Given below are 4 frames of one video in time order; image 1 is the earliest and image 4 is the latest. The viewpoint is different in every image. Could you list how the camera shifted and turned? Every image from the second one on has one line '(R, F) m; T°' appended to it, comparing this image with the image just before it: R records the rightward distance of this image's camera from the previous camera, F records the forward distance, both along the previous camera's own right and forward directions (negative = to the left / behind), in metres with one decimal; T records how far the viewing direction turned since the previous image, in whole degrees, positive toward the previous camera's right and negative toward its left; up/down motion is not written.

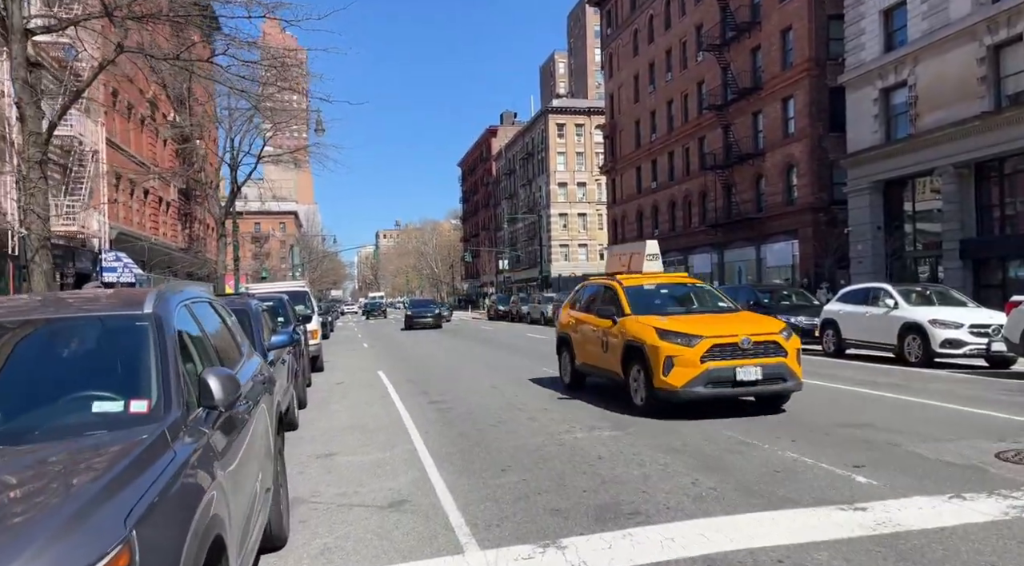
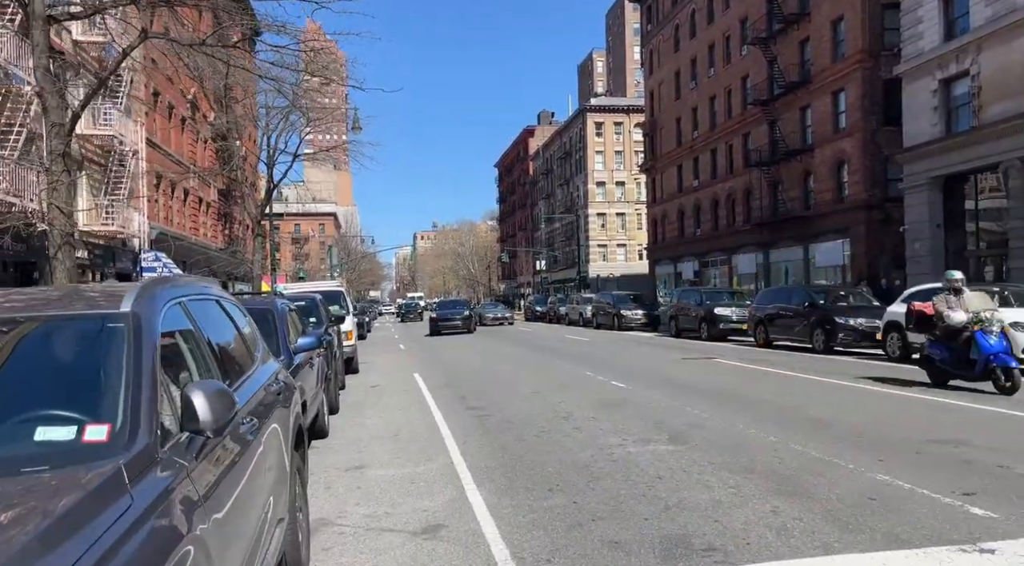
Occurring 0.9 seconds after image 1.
(-0.1, +0.7) m; -3°
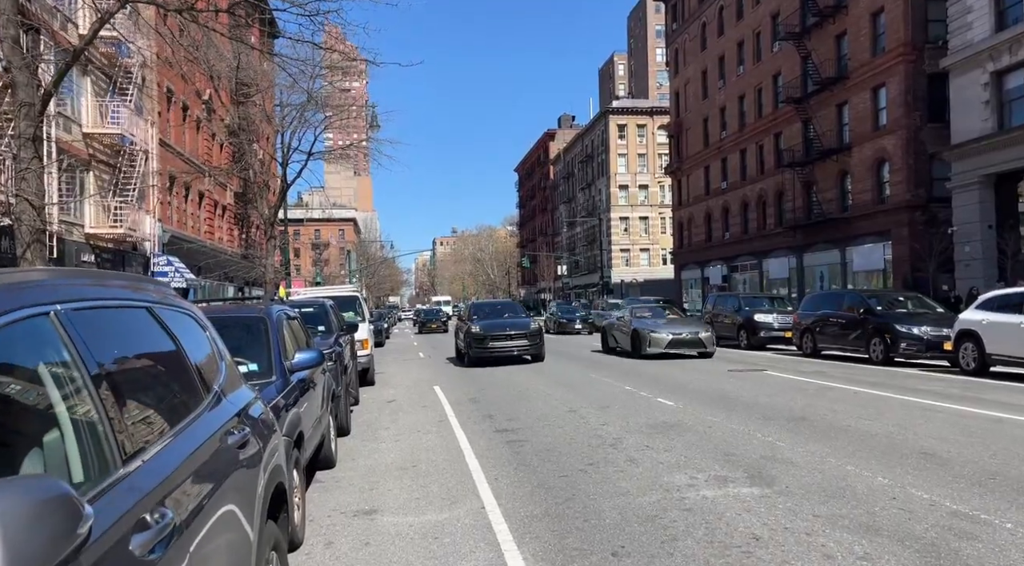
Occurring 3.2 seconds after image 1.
(-0.2, +1.3) m; -2°
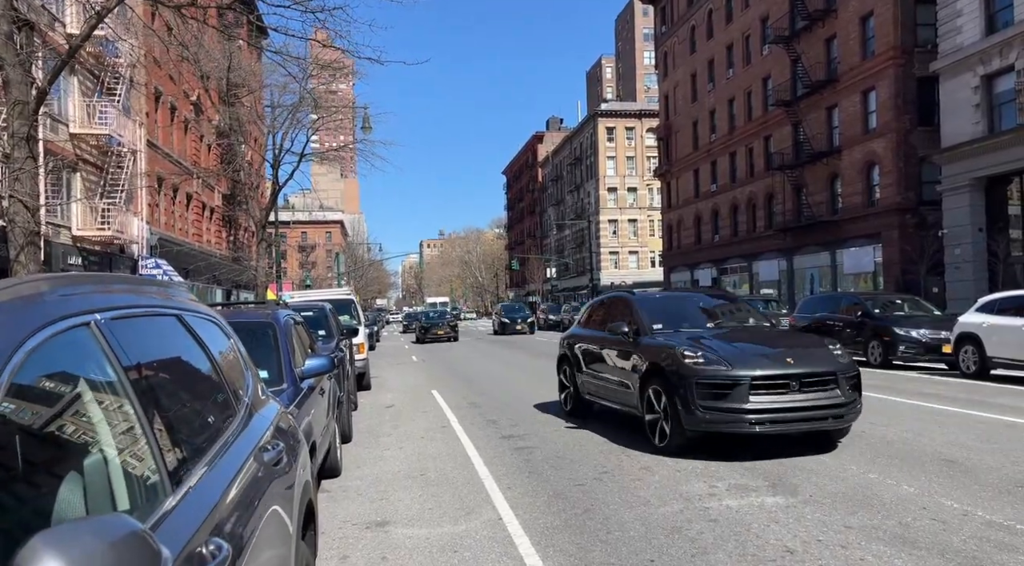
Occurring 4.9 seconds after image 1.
(-0.3, +0.2) m; +1°
